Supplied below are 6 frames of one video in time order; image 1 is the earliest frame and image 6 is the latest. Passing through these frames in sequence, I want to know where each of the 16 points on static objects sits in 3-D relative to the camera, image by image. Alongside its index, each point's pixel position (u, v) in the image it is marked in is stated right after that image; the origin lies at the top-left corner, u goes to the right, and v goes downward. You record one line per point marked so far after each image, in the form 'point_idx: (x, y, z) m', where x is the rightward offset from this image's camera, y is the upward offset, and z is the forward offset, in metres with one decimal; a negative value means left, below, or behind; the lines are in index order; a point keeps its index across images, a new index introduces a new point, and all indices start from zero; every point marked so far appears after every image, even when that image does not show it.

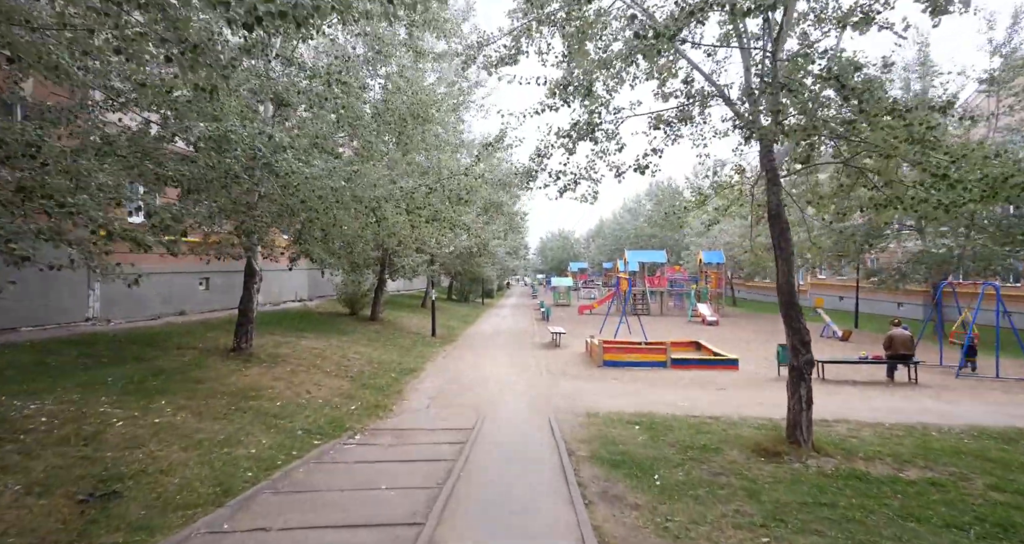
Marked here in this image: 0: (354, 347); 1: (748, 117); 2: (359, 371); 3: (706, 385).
0: (-4.3, -2.0, +14.0) m
1: (+2.7, +1.8, +6.0) m
2: (-3.3, -2.1, +11.1) m
3: (+4.1, -2.4, +11.0) m
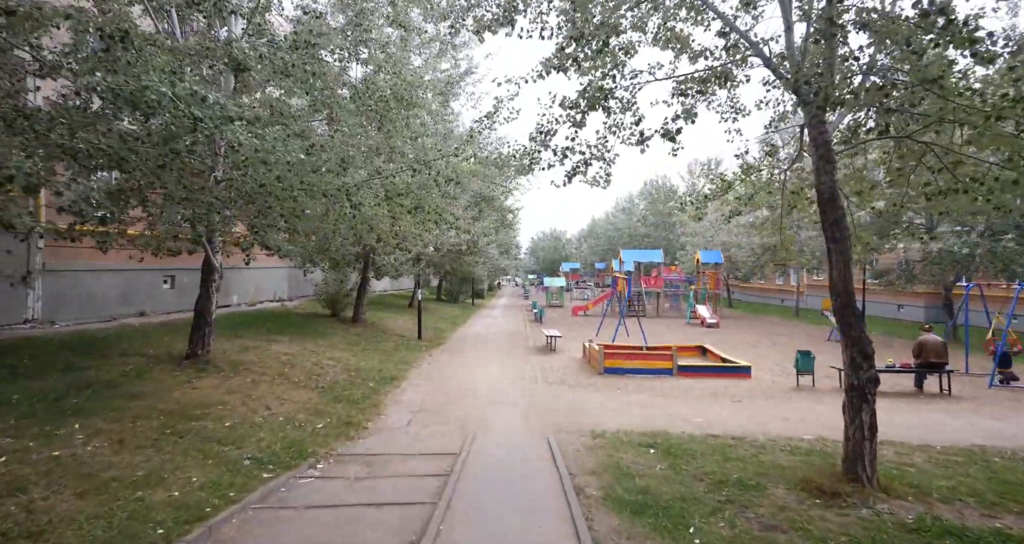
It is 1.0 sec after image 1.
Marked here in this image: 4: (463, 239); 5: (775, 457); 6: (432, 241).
0: (-4.5, -2.0, +12.8) m
1: (+2.7, +1.8, +5.0) m
2: (-3.4, -2.1, +9.9) m
3: (+4.0, -2.4, +9.9) m
4: (-1.6, +1.2, +17.2) m
5: (+3.1, -2.2, +6.0) m
6: (-2.4, +1.1, +15.5) m
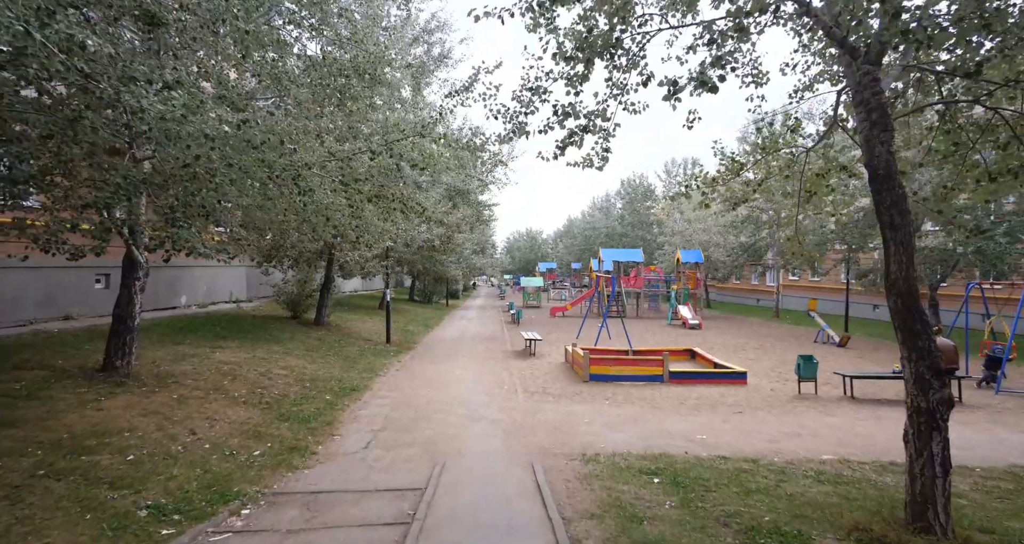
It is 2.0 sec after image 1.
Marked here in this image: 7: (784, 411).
0: (-5.0, -1.9, +11.4) m
1: (+2.5, +1.9, +4.0) m
2: (-3.9, -2.0, +8.6) m
3: (+3.6, -2.4, +9.0) m
4: (-2.4, +1.2, +16.0) m
5: (+2.8, -2.1, +5.1) m
6: (-3.1, +1.2, +14.3) m
7: (+4.6, -2.4, +8.7) m
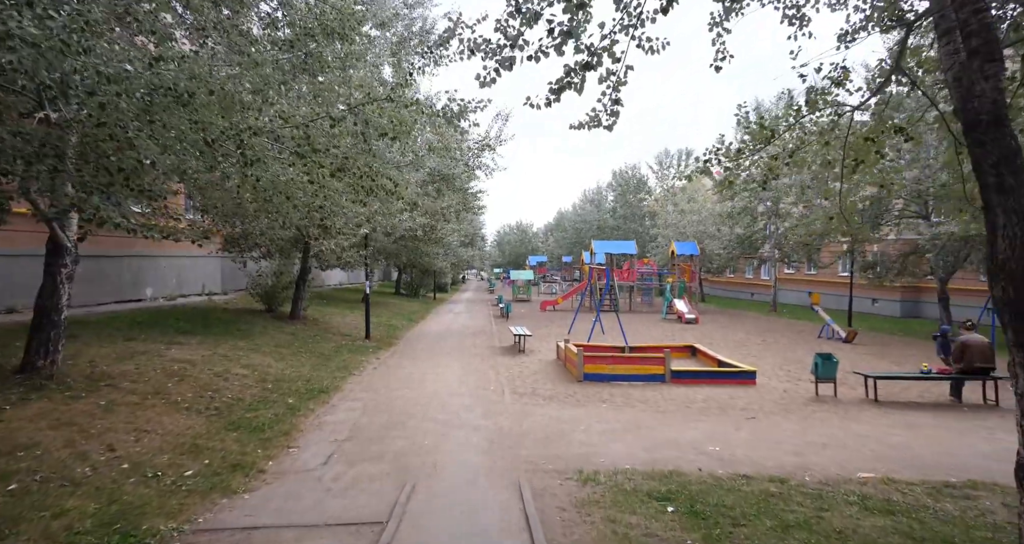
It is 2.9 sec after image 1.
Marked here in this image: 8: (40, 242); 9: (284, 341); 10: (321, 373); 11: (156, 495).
0: (-5.3, -1.7, +10.4) m
1: (+2.4, +2.0, +3.0) m
2: (-4.1, -1.8, +7.6) m
3: (+3.4, -2.2, +8.1) m
4: (-2.7, +1.5, +15.0) m
5: (+2.7, -2.0, +4.1) m
6: (-3.4, +1.4, +13.2) m
7: (+4.4, -2.2, +7.8) m
8: (-11.1, +0.7, +11.4) m
9: (-5.7, -1.7, +12.9) m
10: (-3.8, -2.0, +10.4) m
11: (-3.1, -1.9, +4.4) m
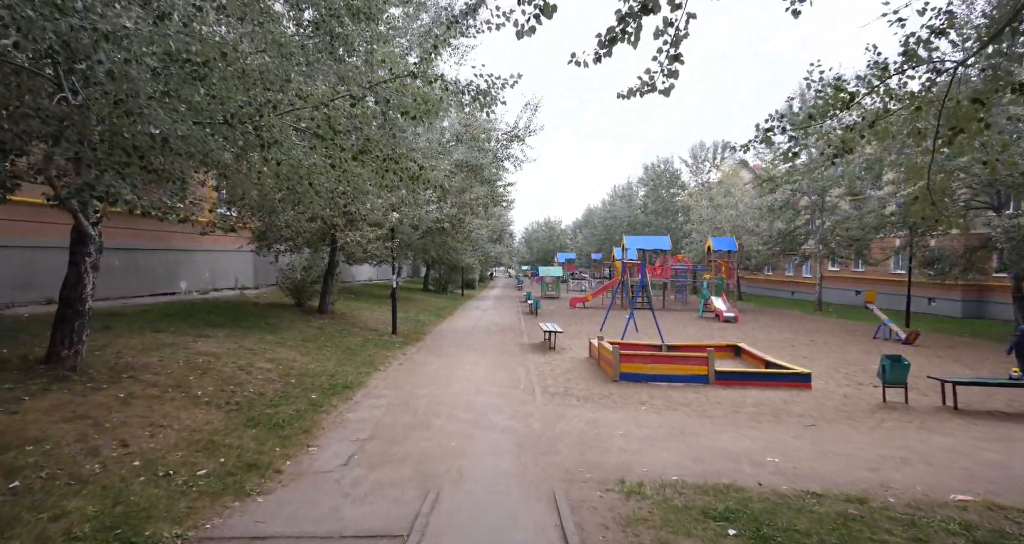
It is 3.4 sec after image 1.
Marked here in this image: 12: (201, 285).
0: (-4.6, -1.6, +10.2) m
1: (+2.6, +2.1, +2.3) m
2: (-3.6, -1.7, +7.3) m
3: (+3.8, -2.1, +7.4) m
4: (-1.8, +1.6, +14.6) m
5: (+3.0, -1.9, +3.5) m
6: (-2.6, +1.6, +12.9) m
7: (+4.8, -2.1, +7.0) m
8: (-10.4, +0.9, +11.5) m
9: (-4.9, -1.6, +12.7) m
10: (-3.2, -1.9, +10.1) m
11: (-2.8, -1.8, +4.1) m
12: (-10.3, -0.4, +17.2) m
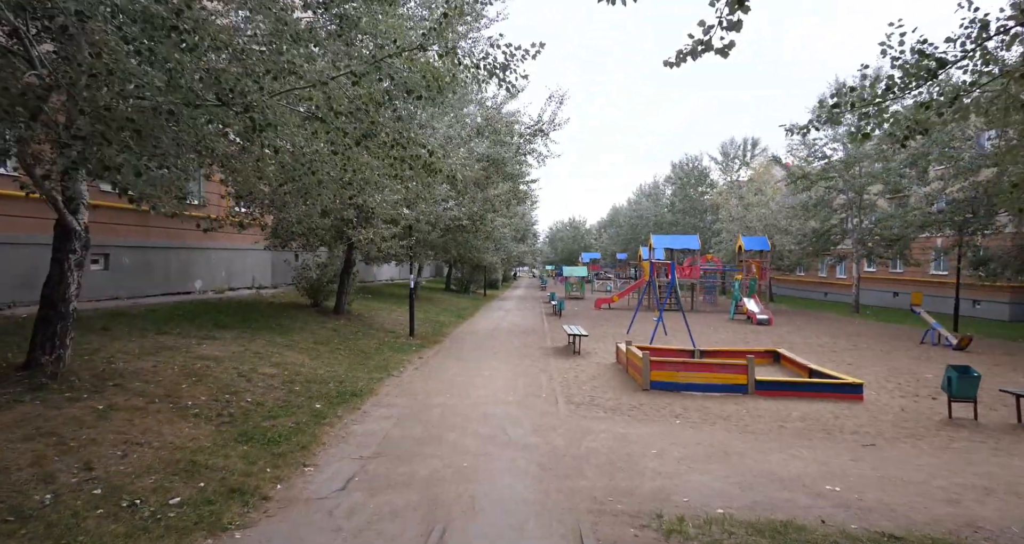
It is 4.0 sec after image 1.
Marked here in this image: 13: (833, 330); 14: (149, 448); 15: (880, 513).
0: (-4.3, -1.5, +9.6) m
1: (+2.7, +2.1, +1.5) m
2: (-3.3, -1.7, +6.7) m
3: (+4.1, -2.1, +6.5) m
4: (-1.2, +1.7, +13.9) m
5: (+3.0, -1.9, +2.6) m
6: (-2.1, +1.6, +12.2) m
7: (+5.0, -2.1, +6.1) m
8: (-10.0, +0.9, +11.2) m
9: (-4.4, -1.5, +12.2) m
10: (-2.8, -1.9, +9.5) m
11: (-2.7, -1.8, +3.5) m
12: (-9.7, -0.4, +16.9) m
13: (+12.0, -2.1, +19.2) m
14: (-3.4, -1.6, +4.8) m
15: (+3.4, -2.1, +4.7) m
